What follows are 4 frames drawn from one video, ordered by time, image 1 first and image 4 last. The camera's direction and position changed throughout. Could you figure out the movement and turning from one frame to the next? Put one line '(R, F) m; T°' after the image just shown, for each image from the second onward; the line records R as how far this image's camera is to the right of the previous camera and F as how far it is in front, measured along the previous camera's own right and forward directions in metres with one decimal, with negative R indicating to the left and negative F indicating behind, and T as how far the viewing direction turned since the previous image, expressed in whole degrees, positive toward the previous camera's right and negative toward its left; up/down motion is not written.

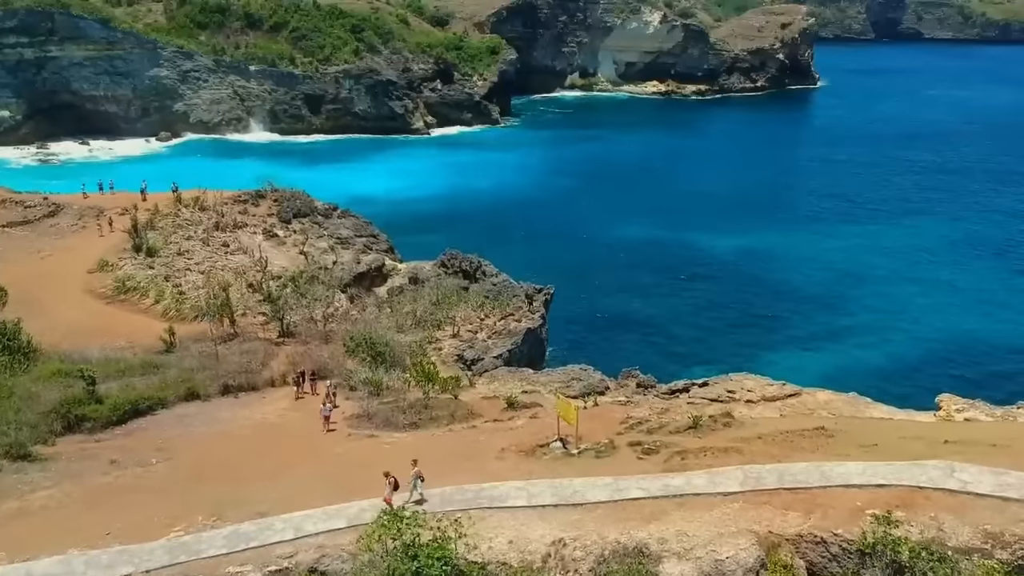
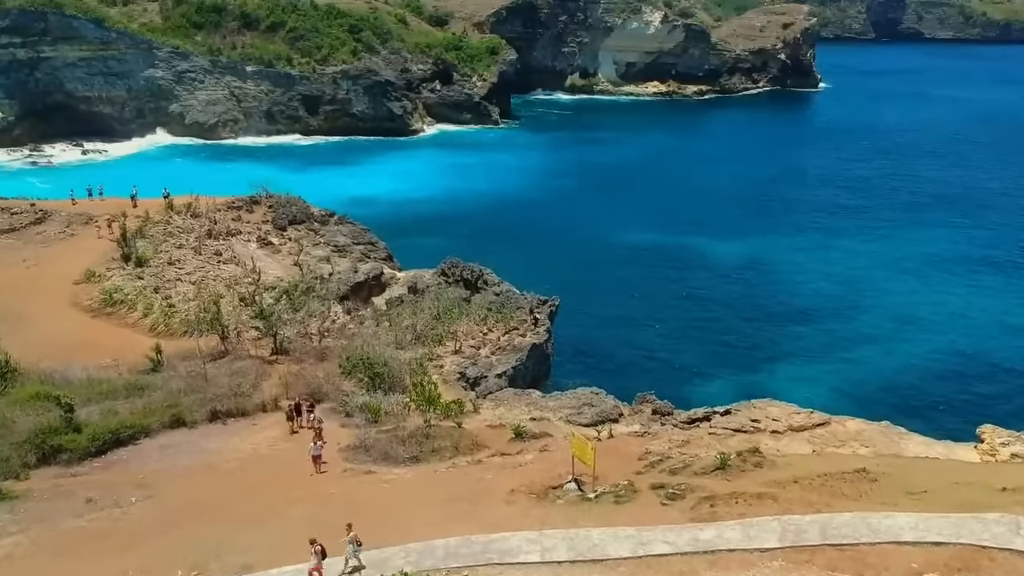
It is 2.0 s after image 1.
(-0.2, +1.1) m; 0°
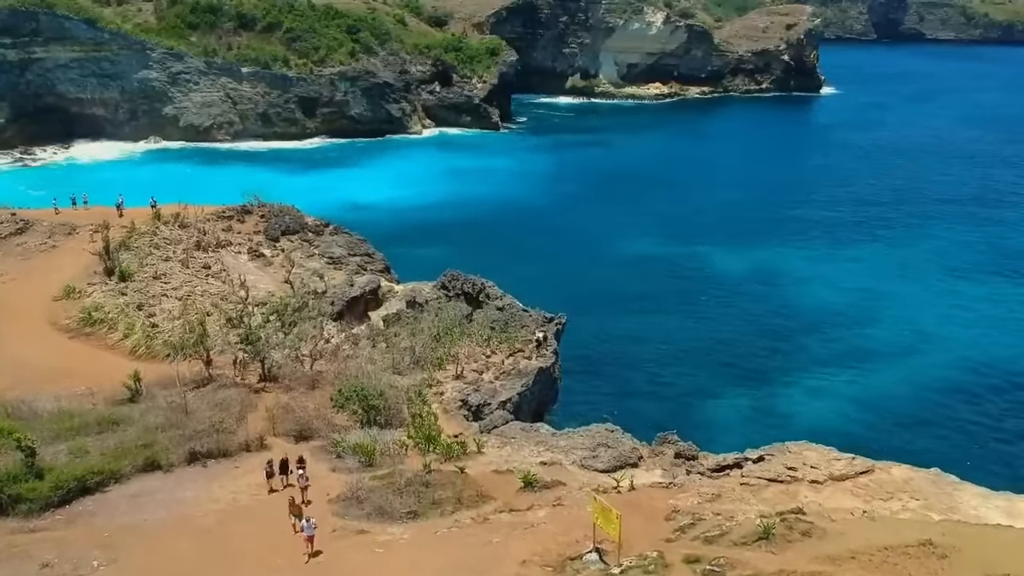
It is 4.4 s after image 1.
(-0.2, +1.6) m; 0°
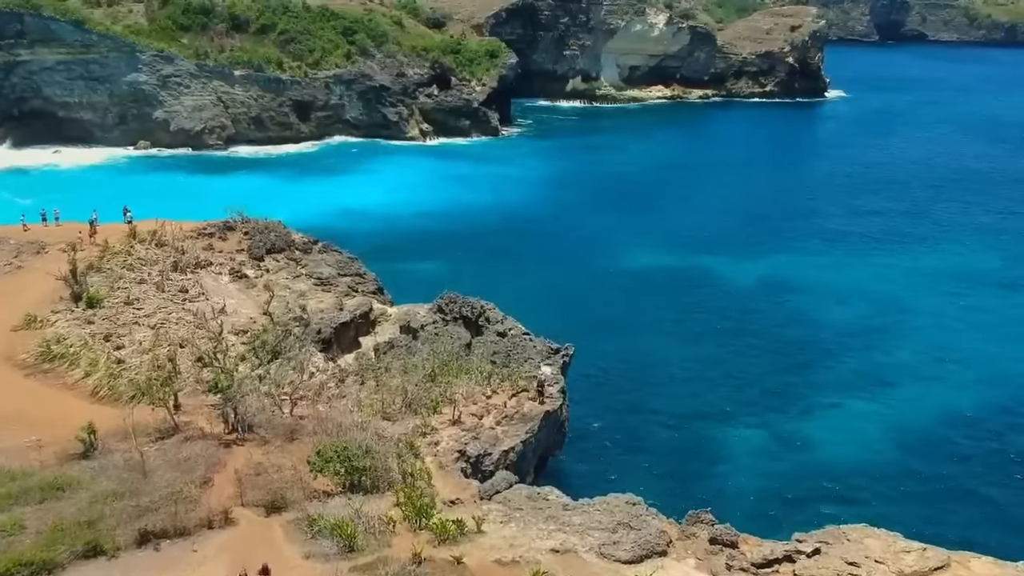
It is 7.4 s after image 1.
(-0.1, +2.3) m; 0°
